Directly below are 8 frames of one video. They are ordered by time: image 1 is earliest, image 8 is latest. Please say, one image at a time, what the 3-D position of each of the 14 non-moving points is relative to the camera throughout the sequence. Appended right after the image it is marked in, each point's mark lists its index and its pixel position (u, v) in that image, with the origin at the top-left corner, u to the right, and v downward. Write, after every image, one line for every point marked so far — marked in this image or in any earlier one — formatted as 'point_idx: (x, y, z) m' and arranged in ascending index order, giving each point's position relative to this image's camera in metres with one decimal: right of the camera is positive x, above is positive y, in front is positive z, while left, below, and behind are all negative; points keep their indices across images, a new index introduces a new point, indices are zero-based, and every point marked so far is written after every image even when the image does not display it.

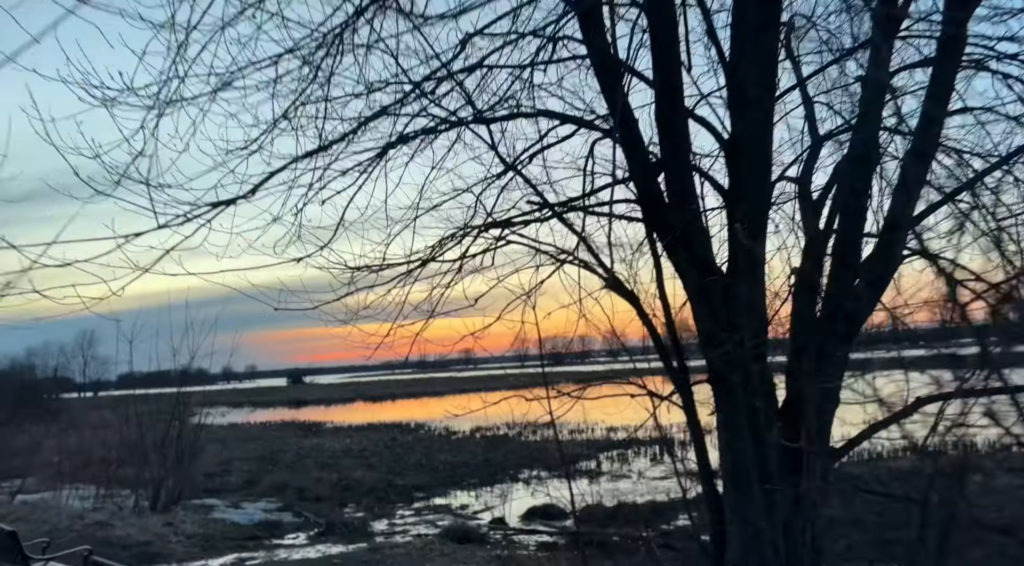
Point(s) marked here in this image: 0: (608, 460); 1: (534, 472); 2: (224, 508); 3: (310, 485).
0: (+2.5, -4.6, +19.8) m
1: (+0.6, -4.6, +18.6) m
2: (-5.6, -4.4, +14.9) m
3: (-4.6, -4.5, +17.3) m
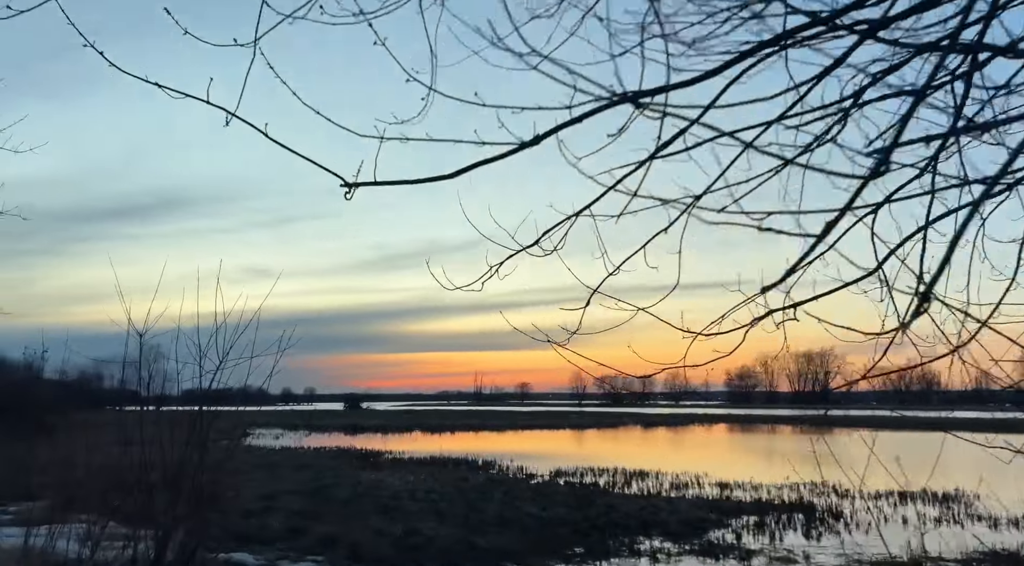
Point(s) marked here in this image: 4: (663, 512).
0: (+4.7, -5.0, +15.3) m
1: (+2.7, -4.8, +14.2) m
2: (-3.7, -4.1, +11.1) m
3: (-2.5, -4.5, +13.3) m
4: (+3.4, -5.2, +17.2) m
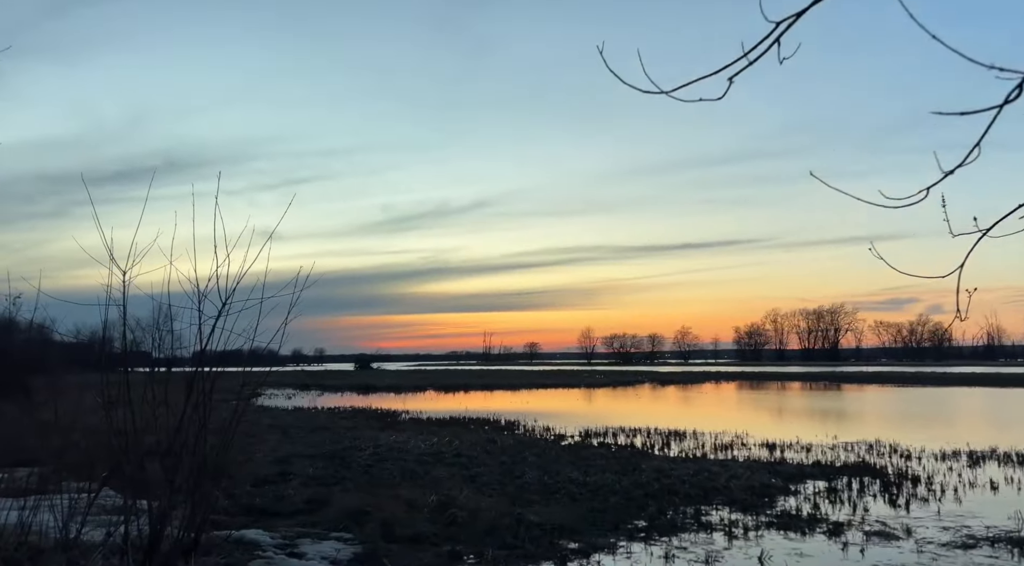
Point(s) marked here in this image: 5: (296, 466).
0: (+5.5, -3.8, +13.6) m
1: (+3.5, -3.8, +12.5) m
2: (-3.0, -3.3, +9.4) m
3: (-1.7, -3.5, +11.7) m
4: (+4.2, -3.9, +15.5) m
5: (-4.9, -4.2, +17.6) m
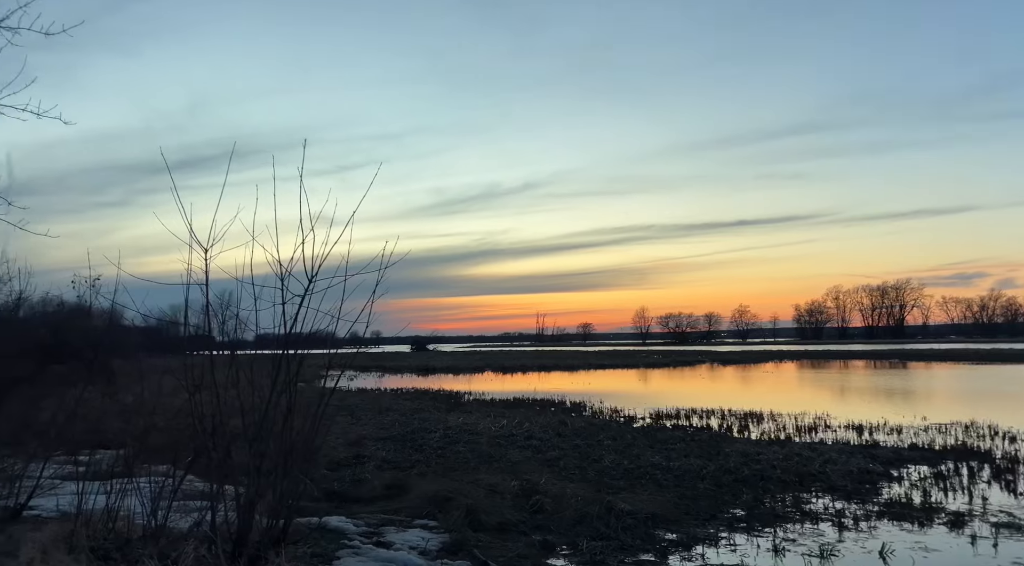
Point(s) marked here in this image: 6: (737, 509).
0: (+6.9, -3.4, +12.6) m
1: (+4.8, -3.3, +11.7) m
2: (-1.8, -3.0, +9.0) m
3: (-0.5, -3.2, +11.2) m
4: (+5.7, -3.4, +14.6) m
5: (-3.2, -3.7, +17.4) m
6: (+3.3, -3.3, +11.4) m
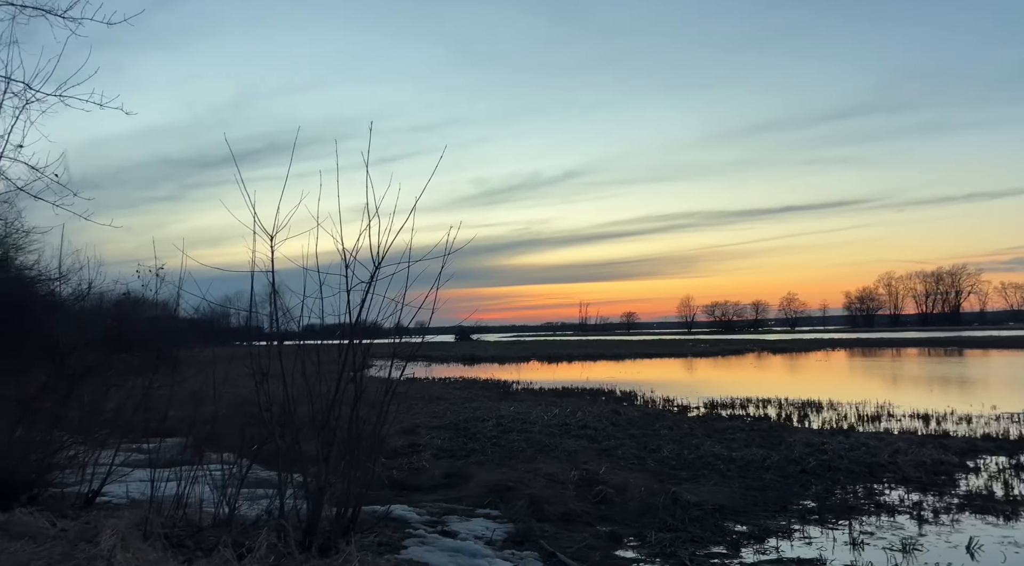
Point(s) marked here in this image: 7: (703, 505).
0: (+7.8, -3.1, +12.0) m
1: (+5.7, -3.1, +11.3) m
2: (-1.1, -2.9, +8.9) m
3: (+0.4, -3.0, +11.1) m
4: (+6.8, -3.1, +14.1) m
5: (-2.0, -3.5, +17.4) m
6: (+4.2, -3.1, +11.0) m
7: (+2.6, -3.0, +10.5) m
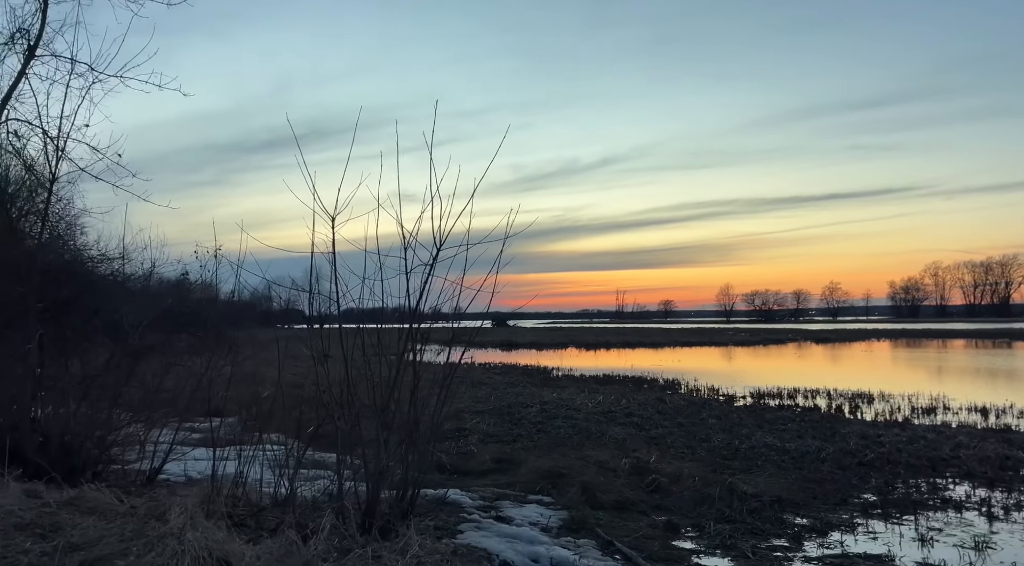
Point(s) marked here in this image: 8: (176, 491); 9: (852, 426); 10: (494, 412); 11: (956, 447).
0: (+8.6, -2.9, +11.6) m
1: (+6.5, -2.9, +10.9) m
2: (-0.4, -2.7, +8.9) m
3: (+1.2, -2.8, +10.9) m
4: (+7.7, -2.9, +13.7) m
5: (-0.9, -3.1, +17.3) m
6: (+5.0, -2.9, +10.7) m
7: (+3.3, -2.9, +10.3) m
8: (-3.6, -2.2, +8.2) m
9: (+7.1, -3.0, +16.2) m
10: (-0.5, -3.3, +19.5) m
11: (+7.9, -2.9, +13.7) m
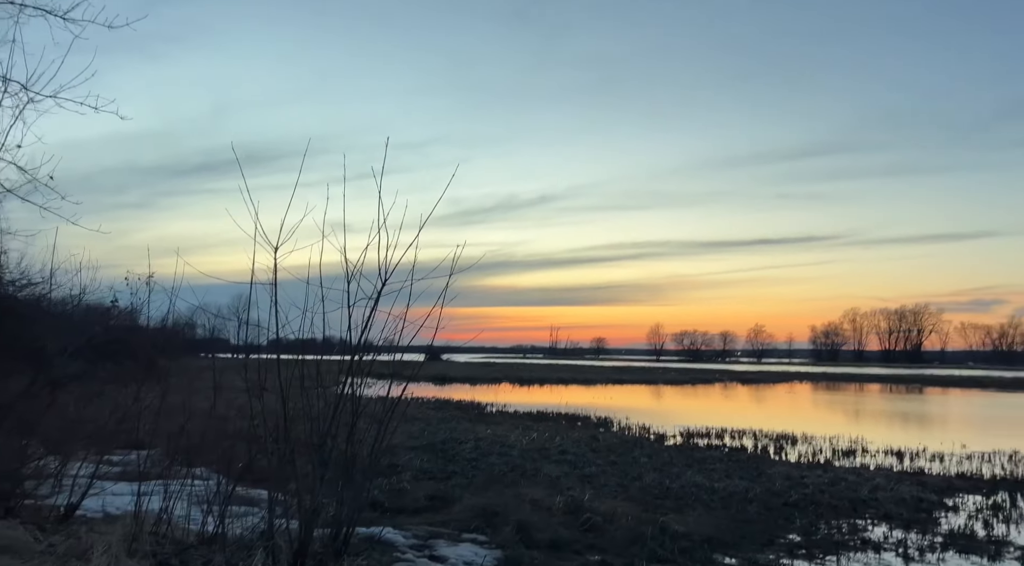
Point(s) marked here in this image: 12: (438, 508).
0: (+7.6, -3.7, +12.2) m
1: (+5.5, -3.6, +11.3) m
2: (-1.2, -3.1, +8.8) m
3: (+0.2, -3.3, +10.9) m
4: (+6.5, -3.8, +14.2) m
5: (-2.4, -3.9, +17.1) m
6: (+4.0, -3.6, +11.0) m
7: (+2.4, -3.4, +10.5) m
8: (-4.2, -2.5, +7.8) m
9: (+5.7, -4.0, +16.6) m
10: (-2.1, -4.2, +19.3) m
11: (+6.7, -3.8, +14.3) m
12: (-1.1, -3.4, +11.5) m
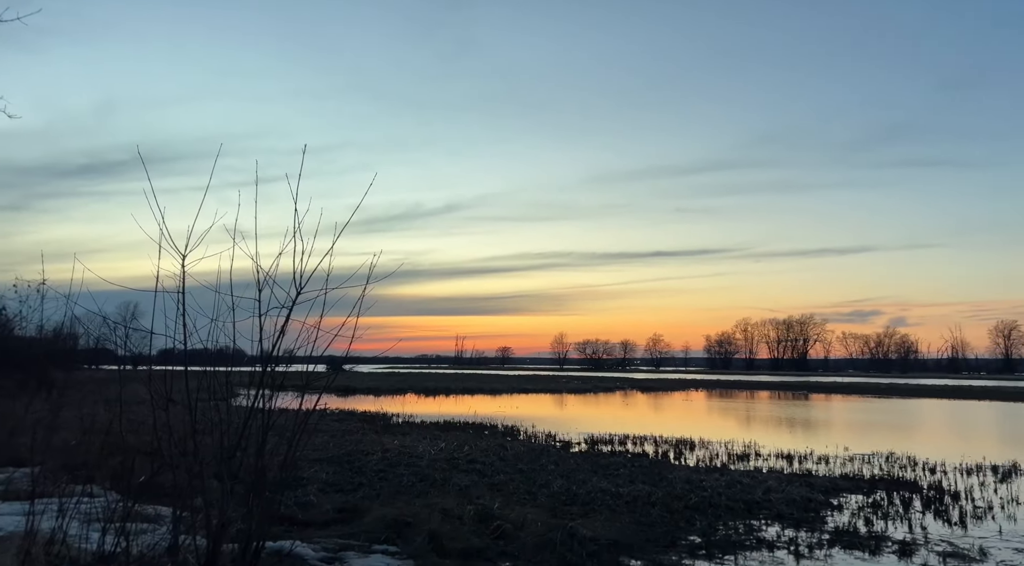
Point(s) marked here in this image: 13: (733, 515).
0: (+6.1, -4.0, +13.1) m
1: (+4.2, -3.8, +12.0) m
2: (-2.2, -3.2, +8.6) m
3: (-1.0, -3.4, +10.9) m
4: (+4.8, -4.1, +15.0) m
5: (-4.4, -4.1, +16.8) m
6: (+2.7, -3.8, +11.5) m
7: (+1.2, -3.6, +10.8) m
8: (-5.1, -2.6, +7.3) m
9: (+3.7, -4.2, +17.3) m
10: (-4.4, -4.4, +19.0) m
11: (+5.0, -4.1, +15.1) m
12: (-2.4, -3.5, +11.3) m
13: (+3.7, -3.9, +13.0) m
